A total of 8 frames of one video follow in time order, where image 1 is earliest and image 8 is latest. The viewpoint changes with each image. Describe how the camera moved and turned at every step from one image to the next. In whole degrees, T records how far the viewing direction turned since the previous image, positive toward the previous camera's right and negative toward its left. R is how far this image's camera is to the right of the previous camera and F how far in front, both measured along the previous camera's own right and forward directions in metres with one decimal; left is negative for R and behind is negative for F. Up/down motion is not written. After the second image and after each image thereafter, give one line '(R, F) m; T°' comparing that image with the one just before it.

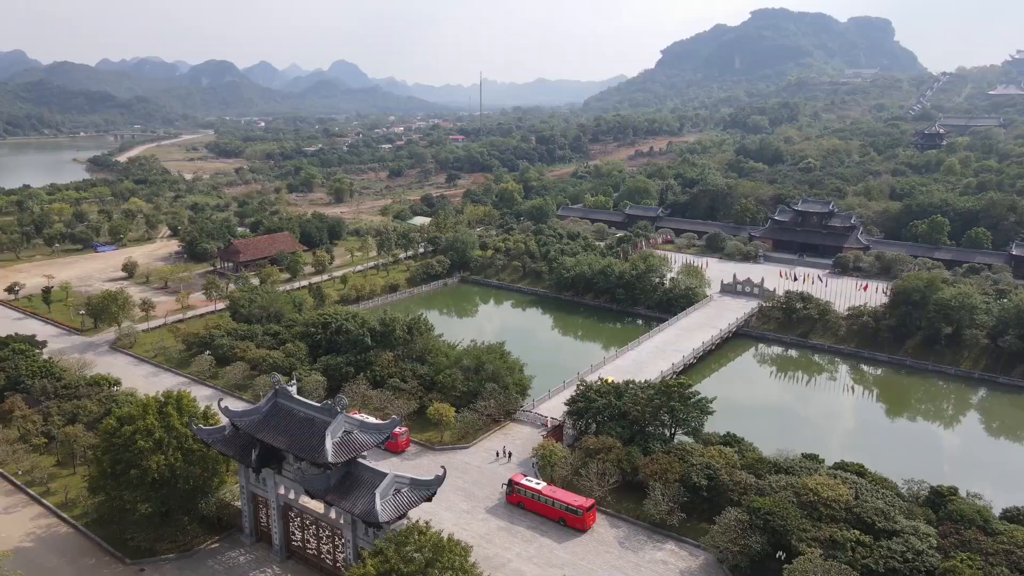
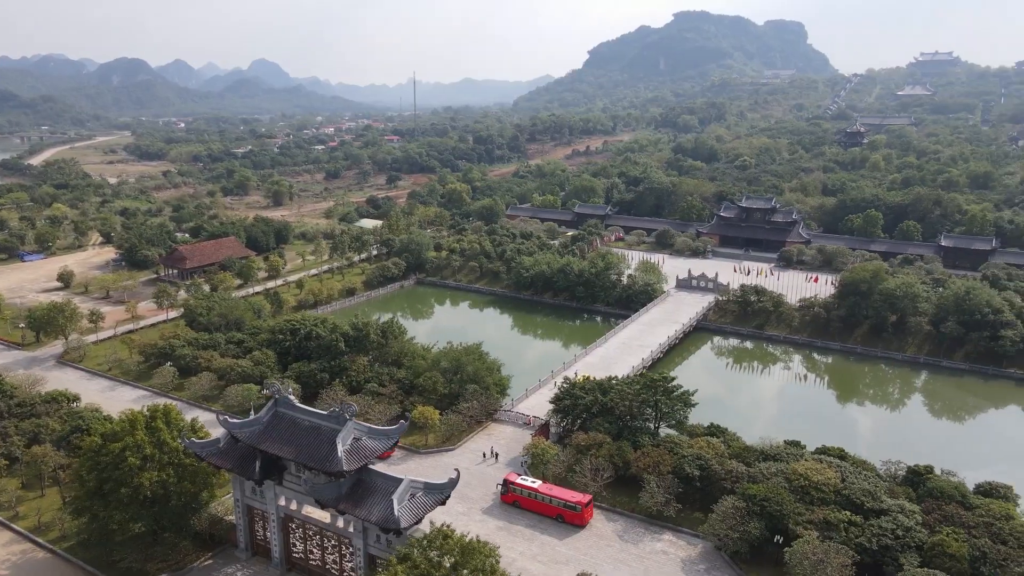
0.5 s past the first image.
(-1.1, 0.0) m; +5°
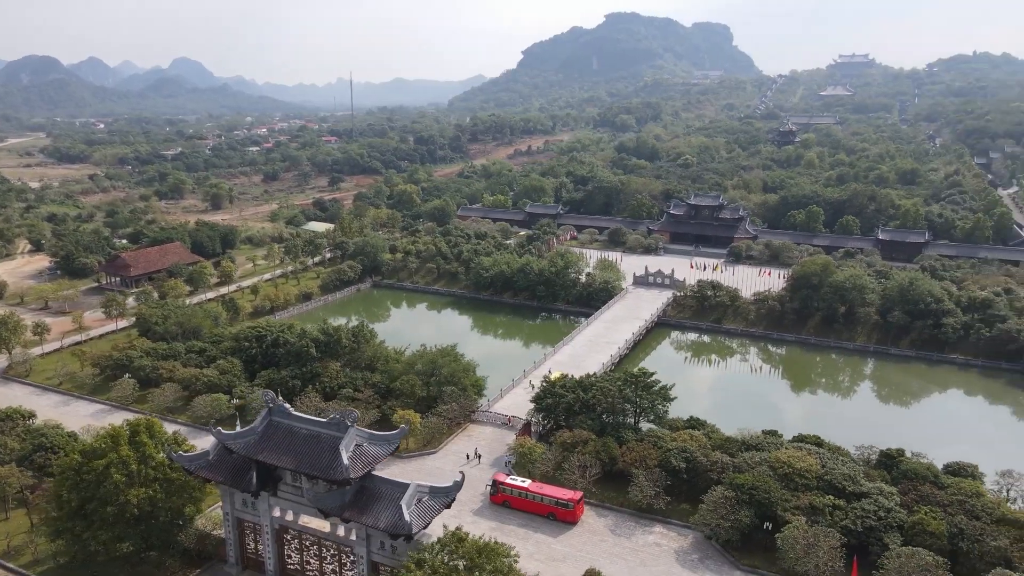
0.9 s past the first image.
(-0.9, 0.0) m; +5°
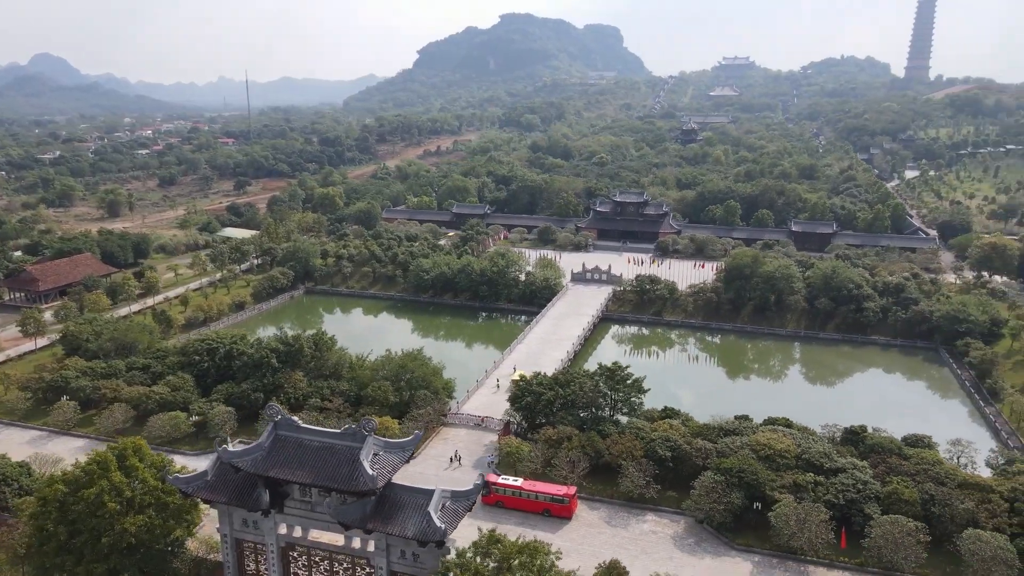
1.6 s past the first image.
(-1.5, +0.1) m; +8°
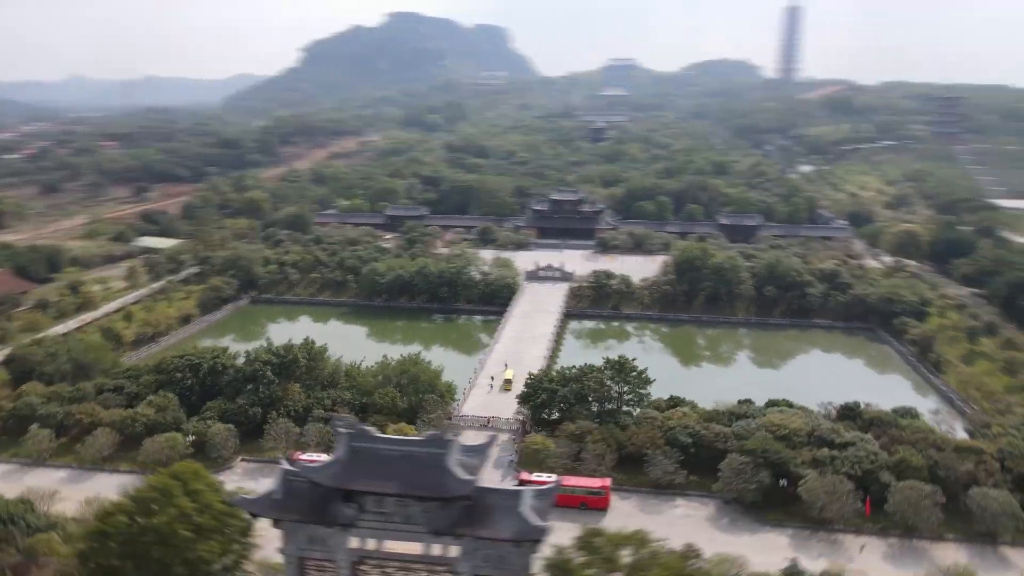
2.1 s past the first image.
(-2.4, +0.1) m; +8°
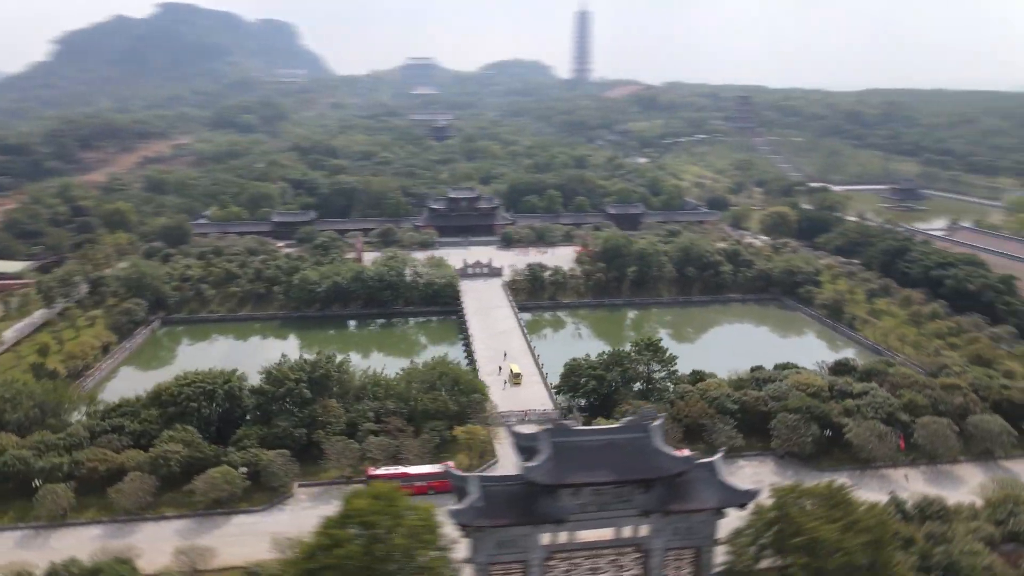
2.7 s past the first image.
(-5.1, +0.5) m; +16°
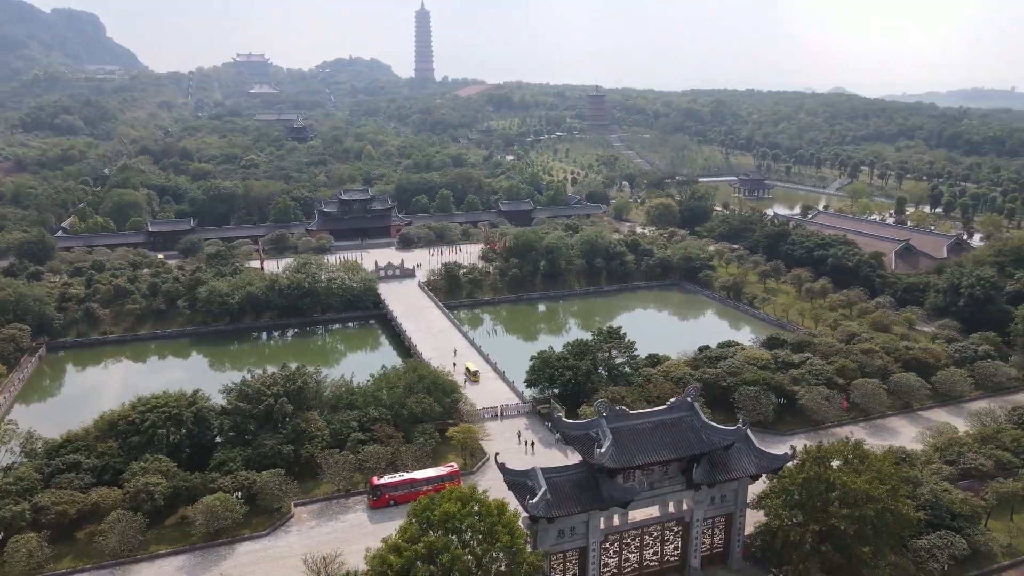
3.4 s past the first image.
(-2.8, +0.2) m; +12°
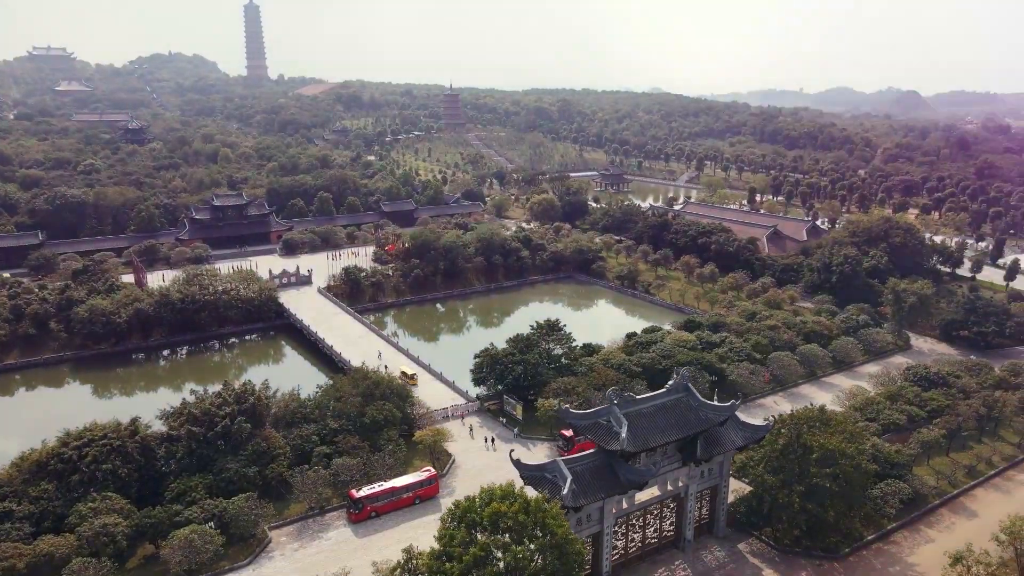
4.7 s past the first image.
(-2.3, +0.2) m; +12°
